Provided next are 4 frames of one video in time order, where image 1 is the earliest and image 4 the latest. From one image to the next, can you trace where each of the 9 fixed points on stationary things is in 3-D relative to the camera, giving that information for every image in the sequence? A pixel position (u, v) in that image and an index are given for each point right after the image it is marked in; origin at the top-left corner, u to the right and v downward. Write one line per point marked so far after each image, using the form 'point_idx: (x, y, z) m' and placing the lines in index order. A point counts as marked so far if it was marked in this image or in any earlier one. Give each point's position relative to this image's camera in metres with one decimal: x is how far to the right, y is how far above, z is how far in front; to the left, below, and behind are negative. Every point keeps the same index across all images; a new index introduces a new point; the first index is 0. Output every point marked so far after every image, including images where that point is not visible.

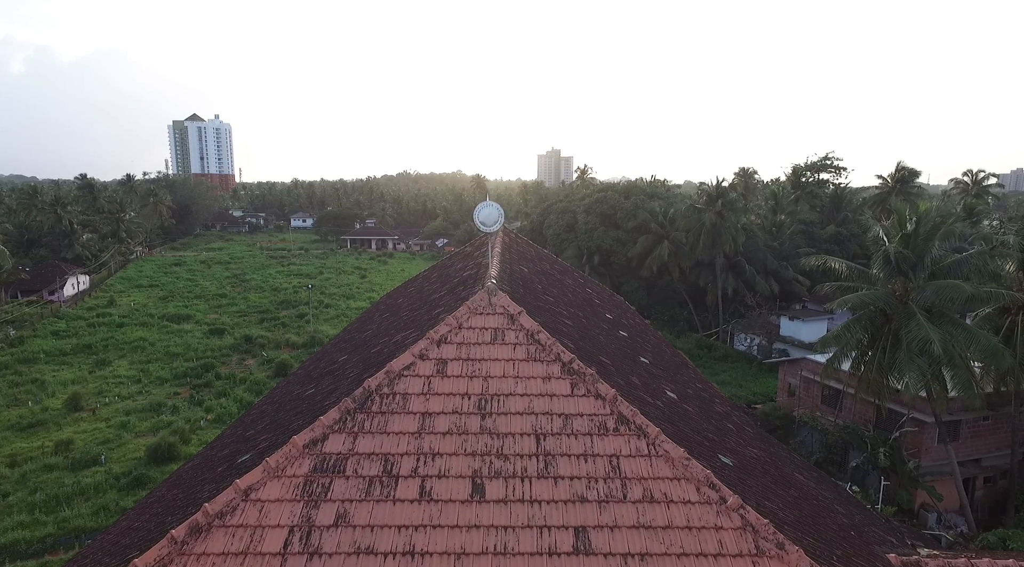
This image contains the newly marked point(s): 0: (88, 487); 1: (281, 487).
0: (-10.3, -4.9, +15.6) m
1: (-1.3, -1.1, +3.5) m
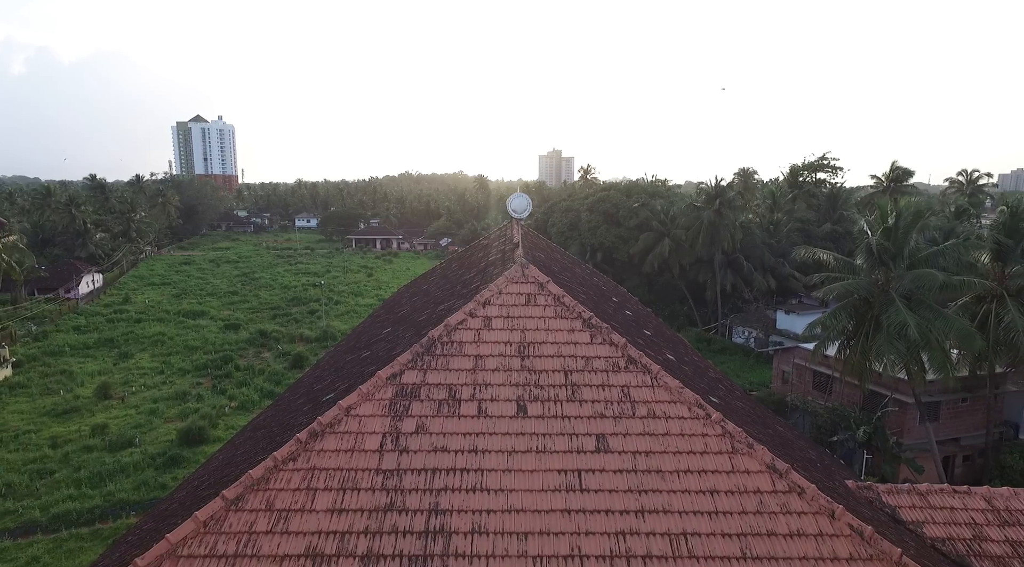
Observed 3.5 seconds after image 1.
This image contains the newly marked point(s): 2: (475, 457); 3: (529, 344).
0: (-10.0, -4.7, +16.7) m
1: (-1.0, -0.9, +4.6) m
2: (-0.3, -1.2, +4.4) m
3: (+0.1, -0.5, +5.1) m
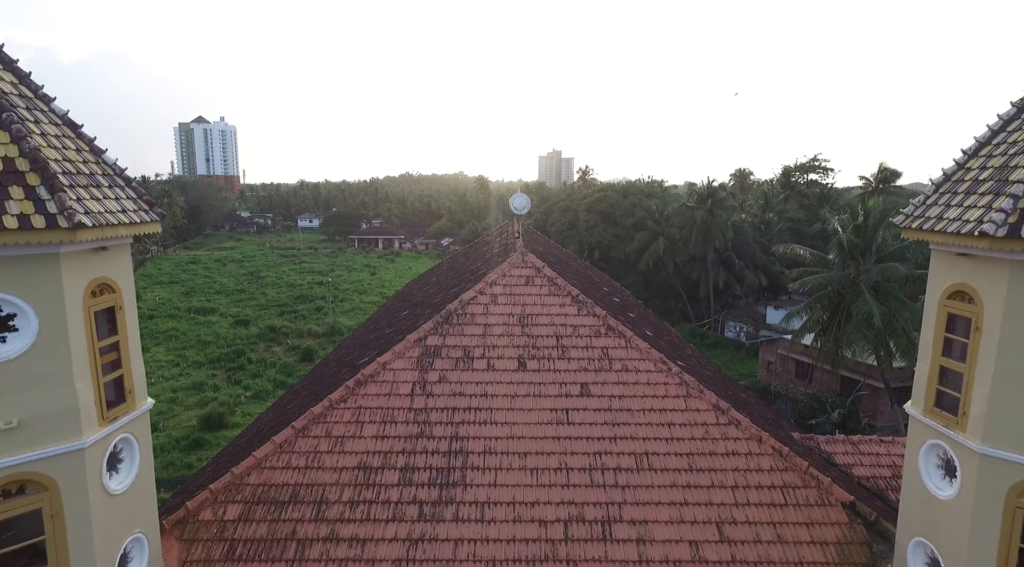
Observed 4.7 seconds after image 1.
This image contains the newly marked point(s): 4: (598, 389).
0: (-10.0, -4.6, +18.0) m
1: (-1.0, -0.7, +5.9) m
2: (-0.2, -1.0, +5.6) m
3: (+0.2, -0.3, +6.3) m
4: (+0.8, -0.9, +5.7) m
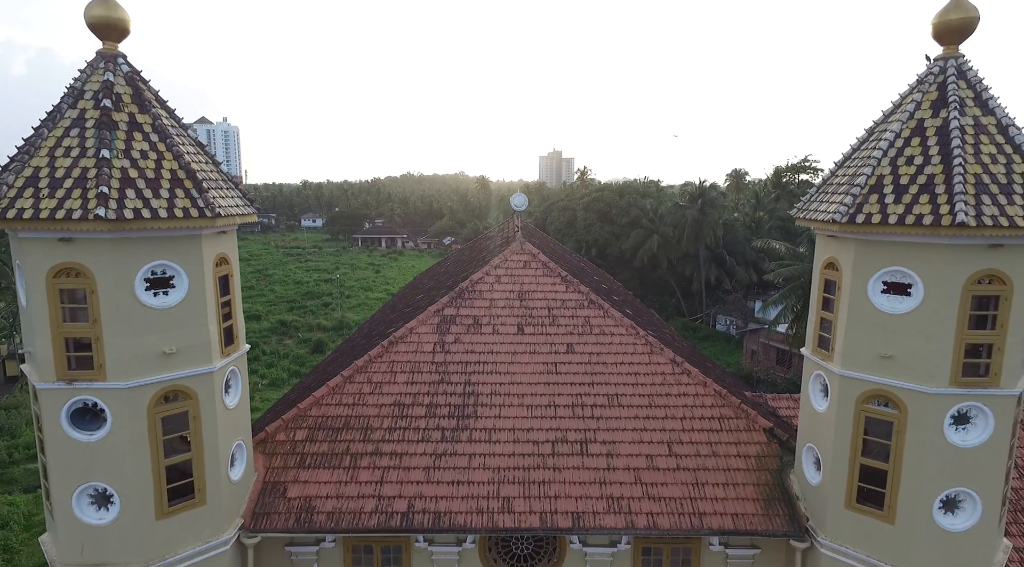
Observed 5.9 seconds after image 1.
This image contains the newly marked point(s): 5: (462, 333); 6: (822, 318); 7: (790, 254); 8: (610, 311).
0: (-9.9, -4.4, +19.5) m
1: (-1.0, -0.5, +7.4) m
2: (-0.2, -0.8, +7.1) m
3: (+0.2, -0.1, +7.8) m
4: (+0.8, -0.7, +7.2) m
5: (-0.6, -0.6, +7.3) m
6: (+2.6, -0.3, +5.3) m
7: (+7.1, +0.8, +16.6) m
8: (+1.2, -0.3, +7.6) m
